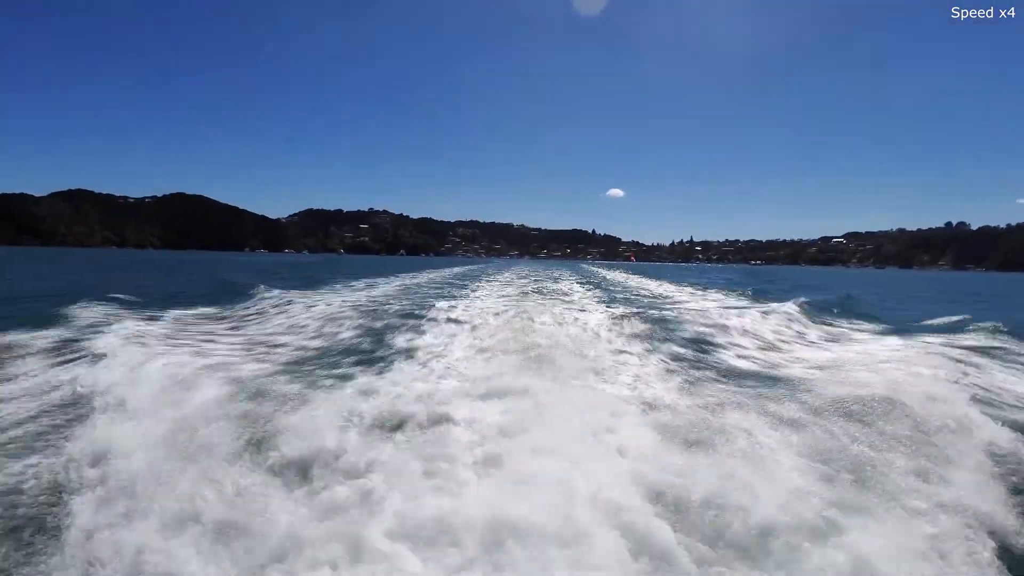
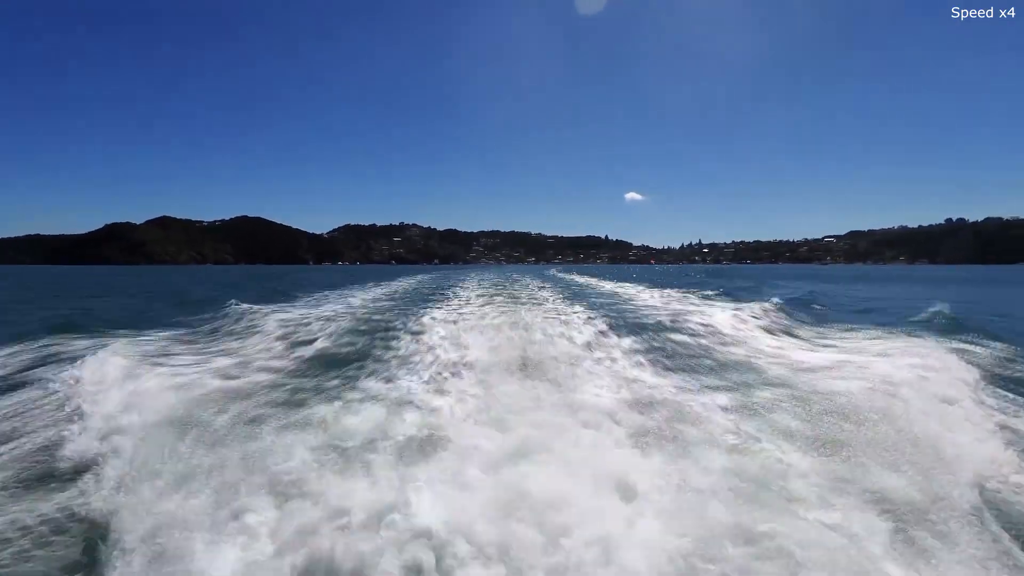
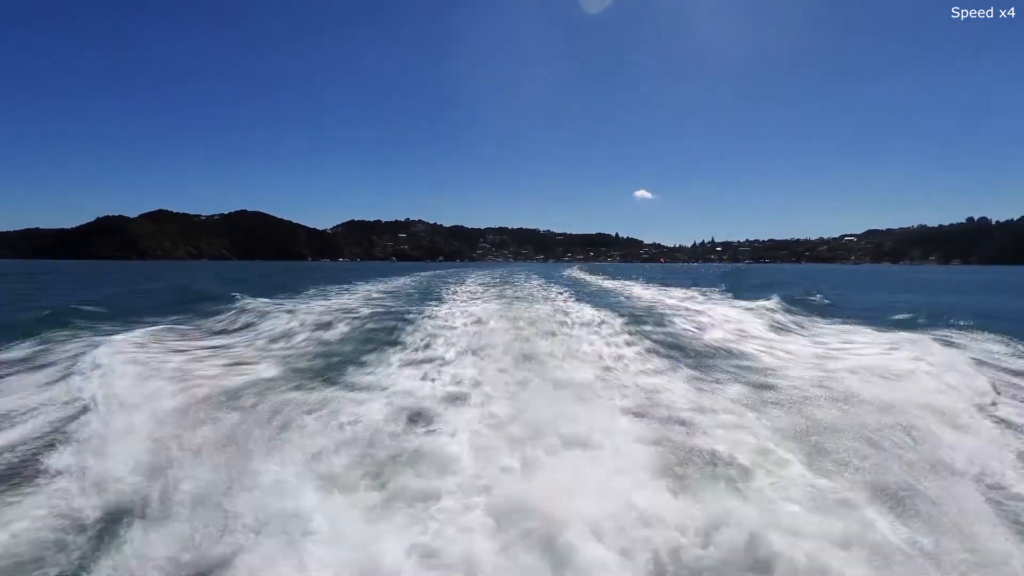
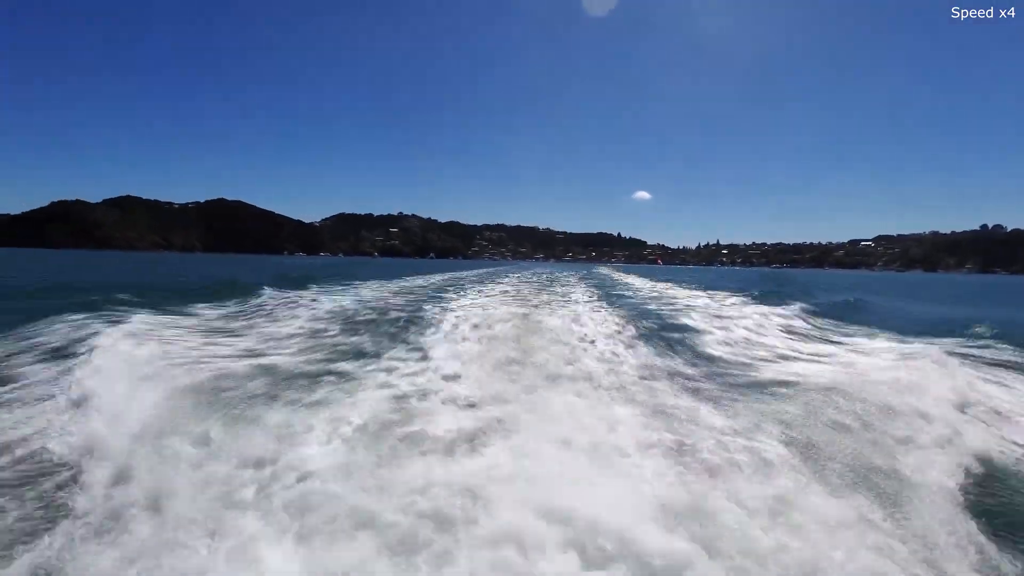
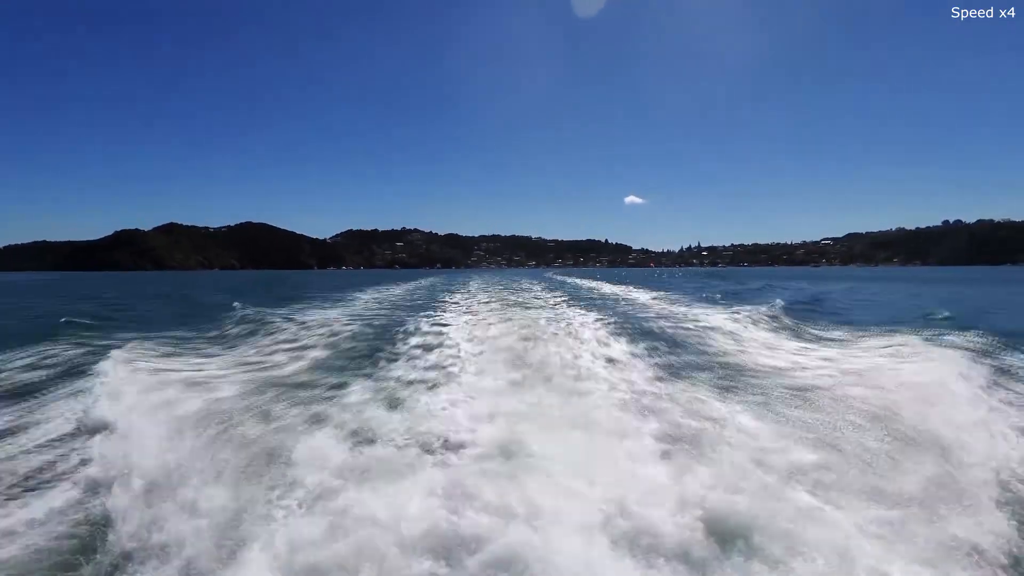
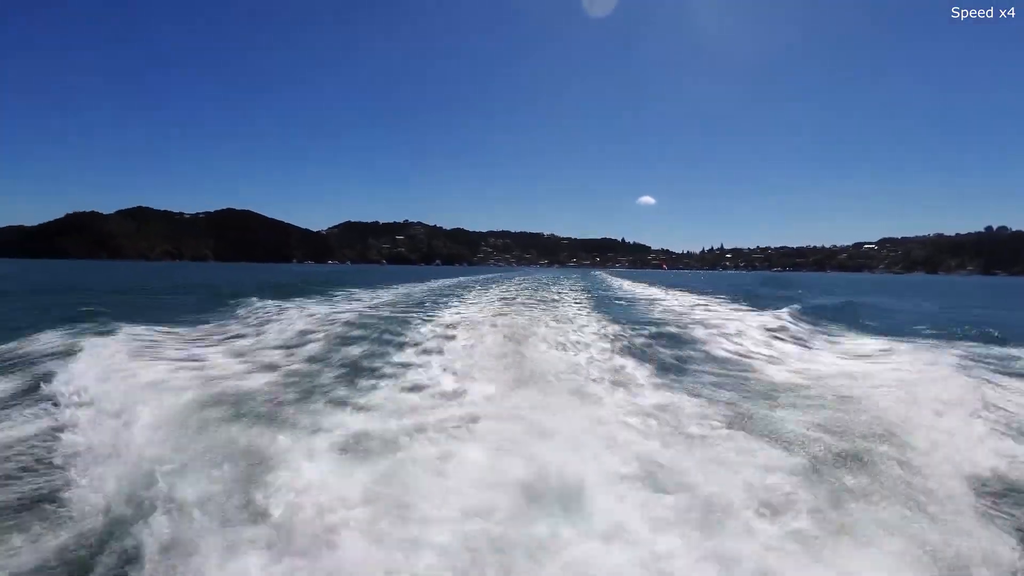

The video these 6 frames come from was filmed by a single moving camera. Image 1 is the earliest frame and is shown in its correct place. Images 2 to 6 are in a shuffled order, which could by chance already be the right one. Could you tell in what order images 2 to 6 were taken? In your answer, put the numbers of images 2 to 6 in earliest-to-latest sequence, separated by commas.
4, 6, 3, 2, 5
